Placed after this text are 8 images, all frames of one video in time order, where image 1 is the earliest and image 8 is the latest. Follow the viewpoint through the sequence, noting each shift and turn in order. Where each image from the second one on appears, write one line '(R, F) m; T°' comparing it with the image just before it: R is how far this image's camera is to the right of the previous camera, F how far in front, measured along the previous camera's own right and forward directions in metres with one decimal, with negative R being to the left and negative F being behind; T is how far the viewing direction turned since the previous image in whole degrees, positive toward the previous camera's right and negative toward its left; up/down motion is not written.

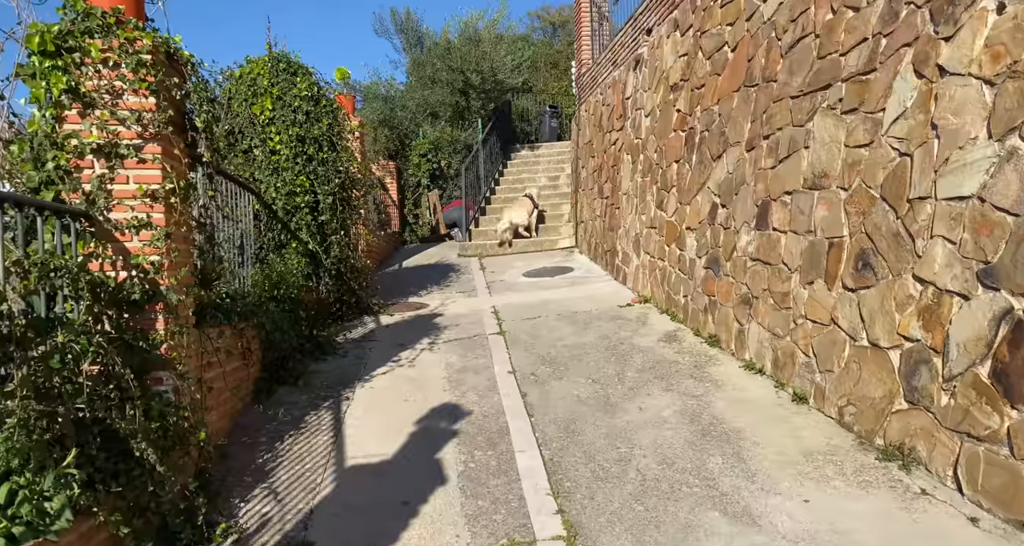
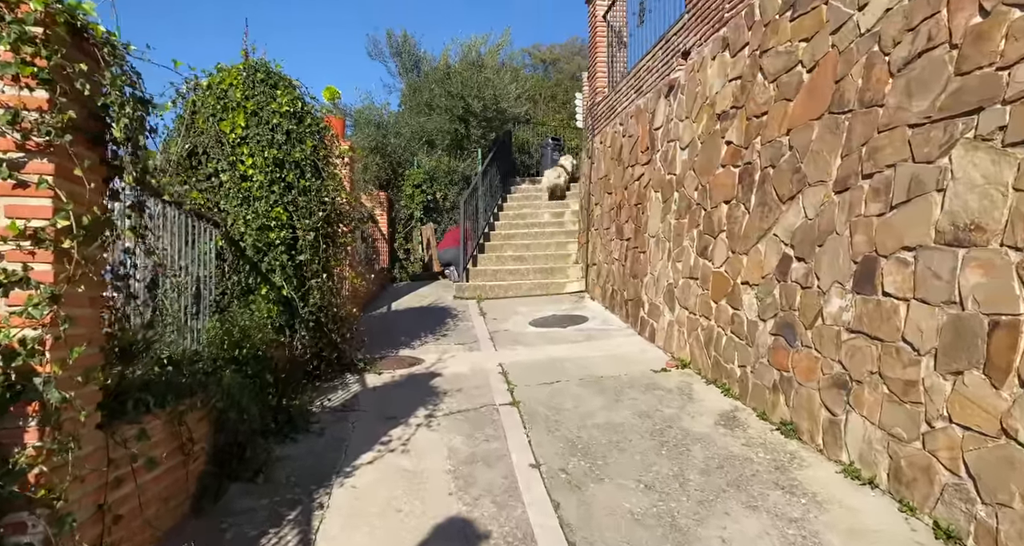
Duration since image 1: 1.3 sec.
(-0.2, +0.9) m; +1°
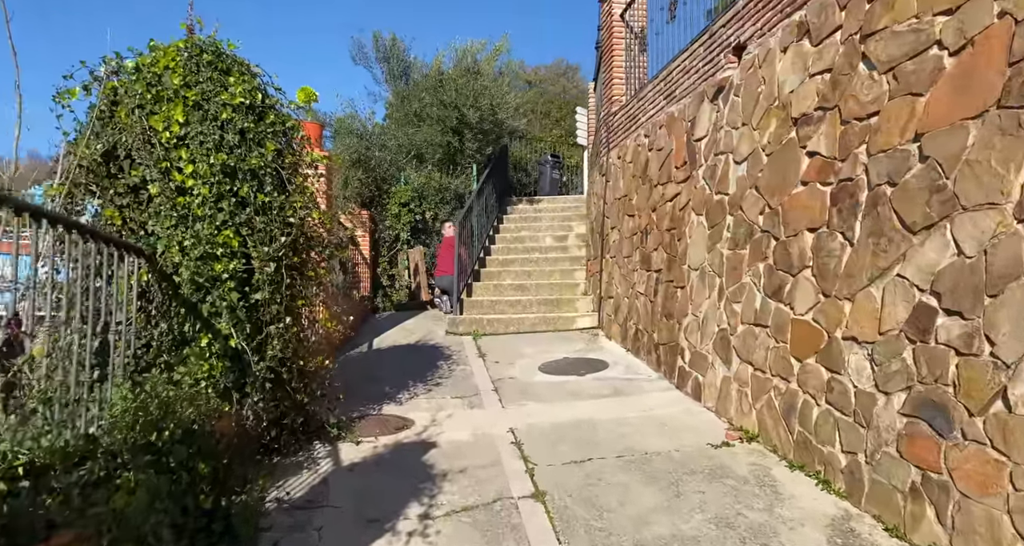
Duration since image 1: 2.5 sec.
(-0.2, +1.1) m; +2°
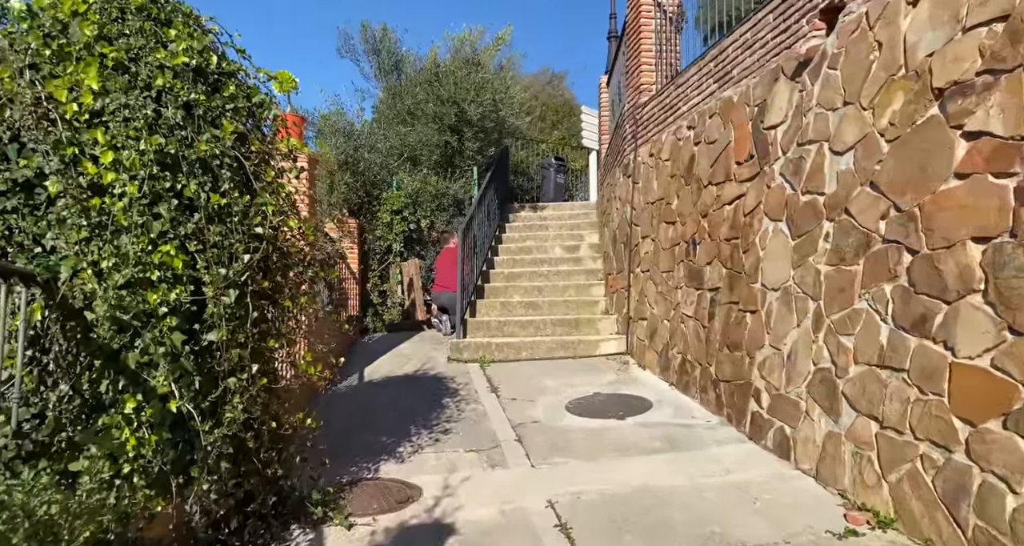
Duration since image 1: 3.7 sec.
(-0.3, +1.0) m; +1°
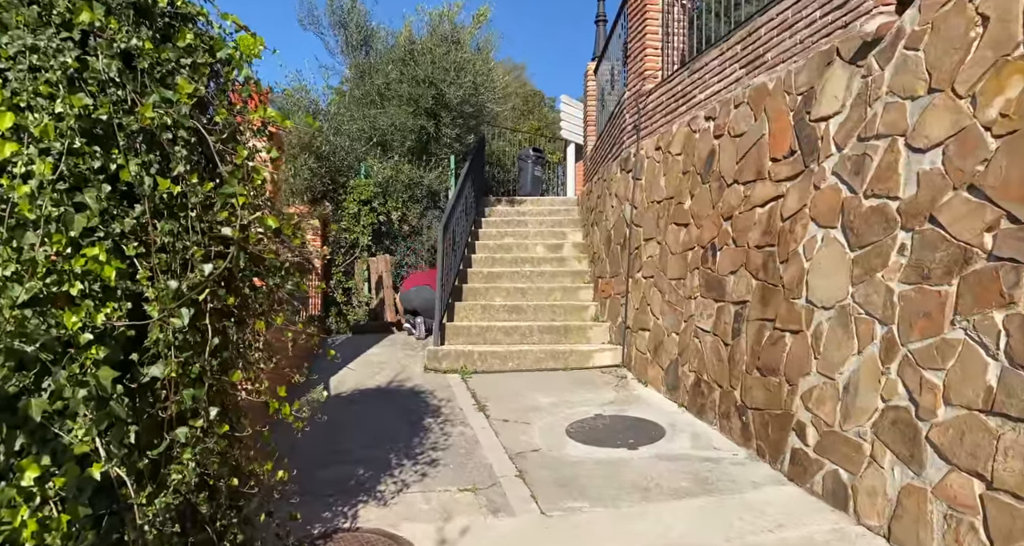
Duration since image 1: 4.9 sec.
(-0.3, +0.7) m; +5°
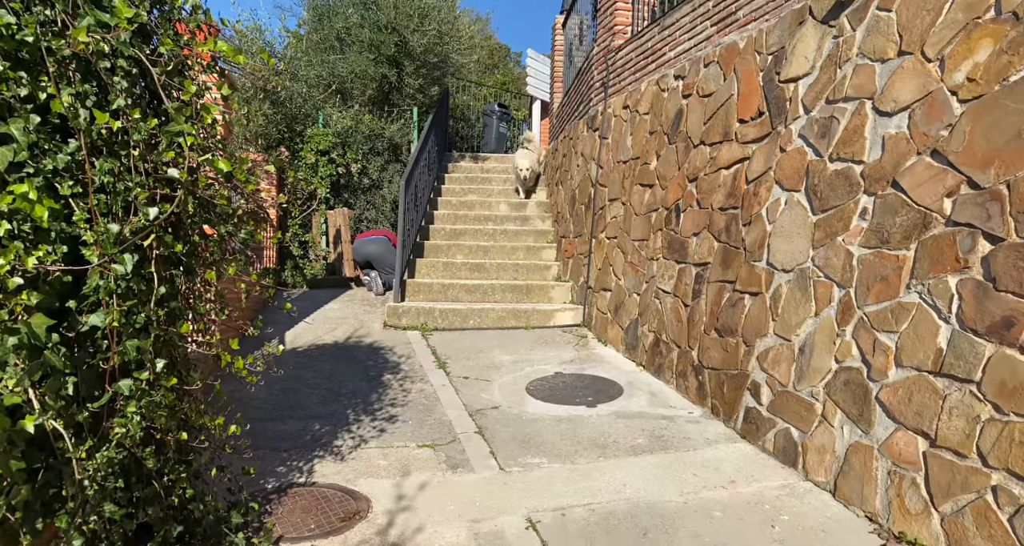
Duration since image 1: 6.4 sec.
(0.0, +0.1) m; +4°
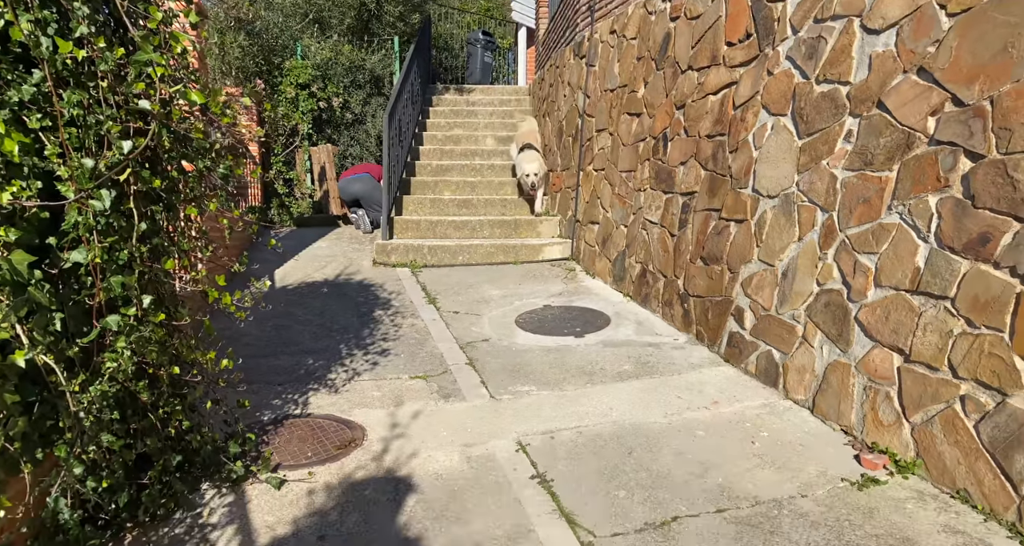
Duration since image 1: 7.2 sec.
(0.0, 0.0) m; +1°
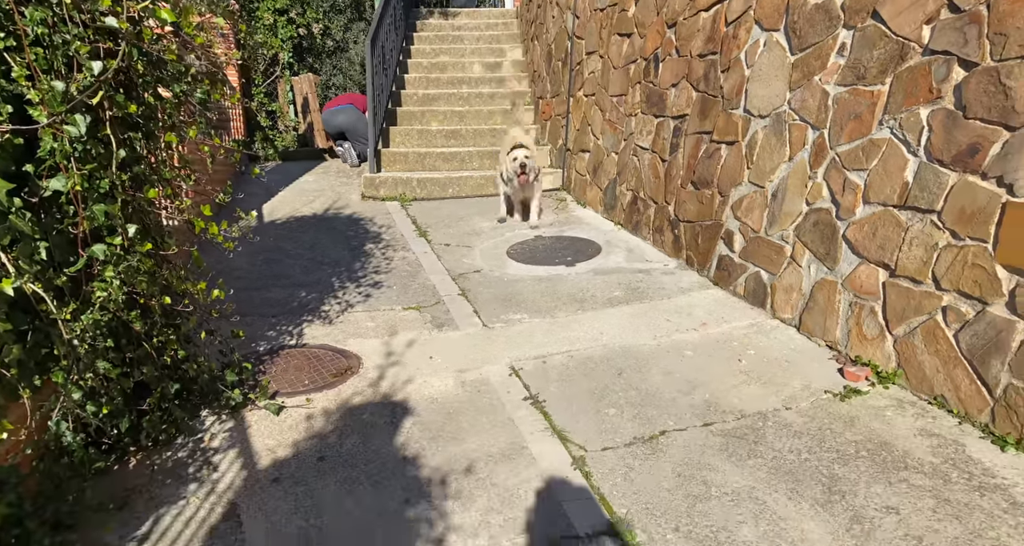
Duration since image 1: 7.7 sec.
(0.0, 0.0) m; +1°
